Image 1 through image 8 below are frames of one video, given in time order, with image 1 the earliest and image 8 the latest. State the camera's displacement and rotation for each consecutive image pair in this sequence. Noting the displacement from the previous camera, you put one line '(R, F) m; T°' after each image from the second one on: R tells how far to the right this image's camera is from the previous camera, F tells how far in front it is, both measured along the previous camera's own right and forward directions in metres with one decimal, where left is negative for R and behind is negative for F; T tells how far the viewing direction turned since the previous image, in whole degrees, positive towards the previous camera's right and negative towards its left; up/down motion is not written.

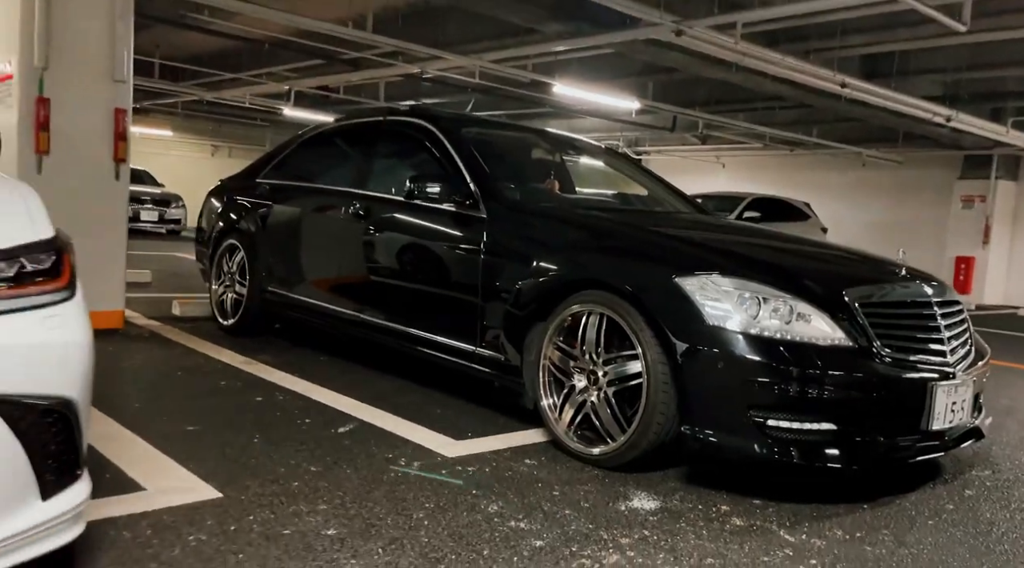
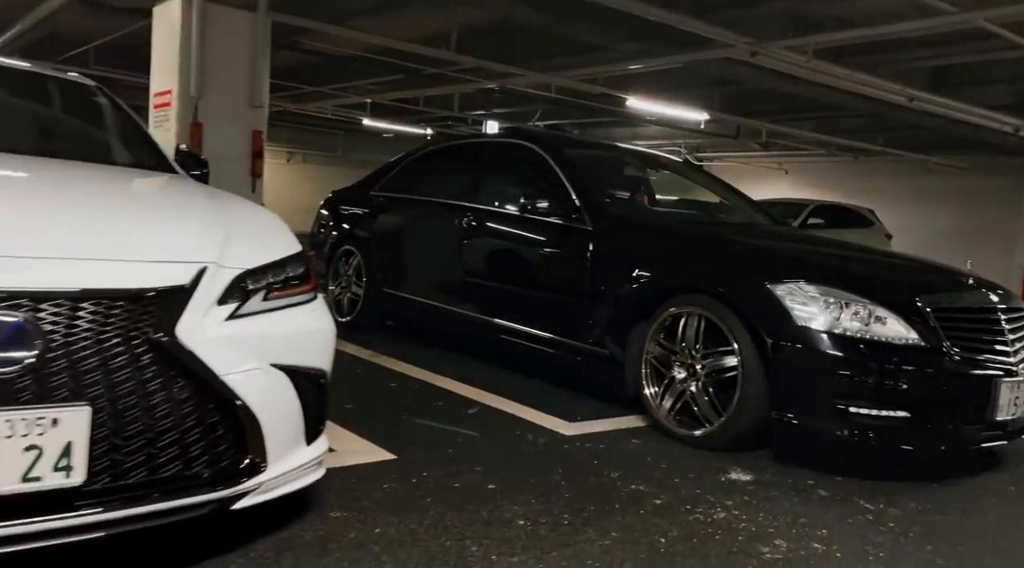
(-0.3, -0.6) m; -4°
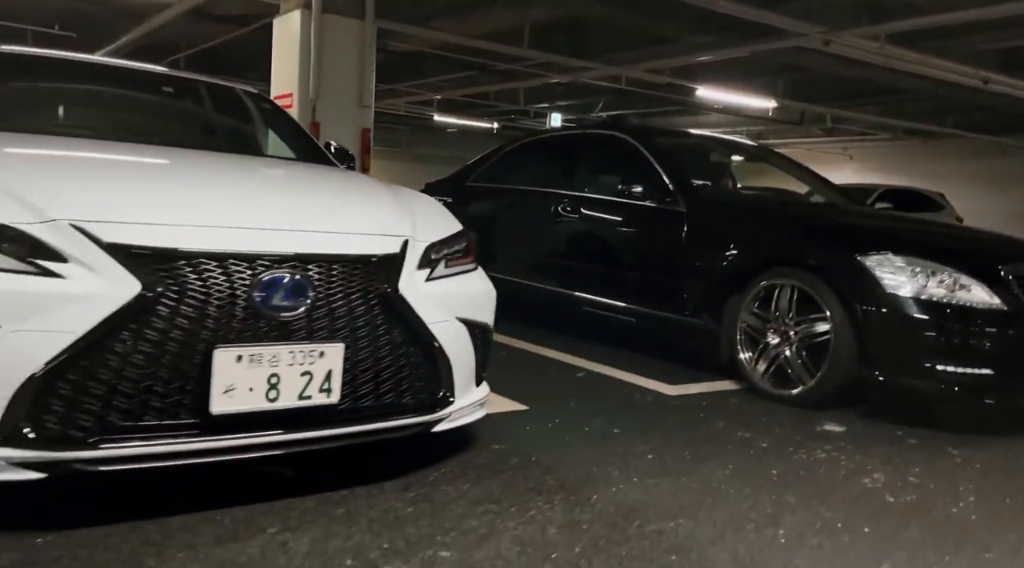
(-0.3, -0.5) m; -4°
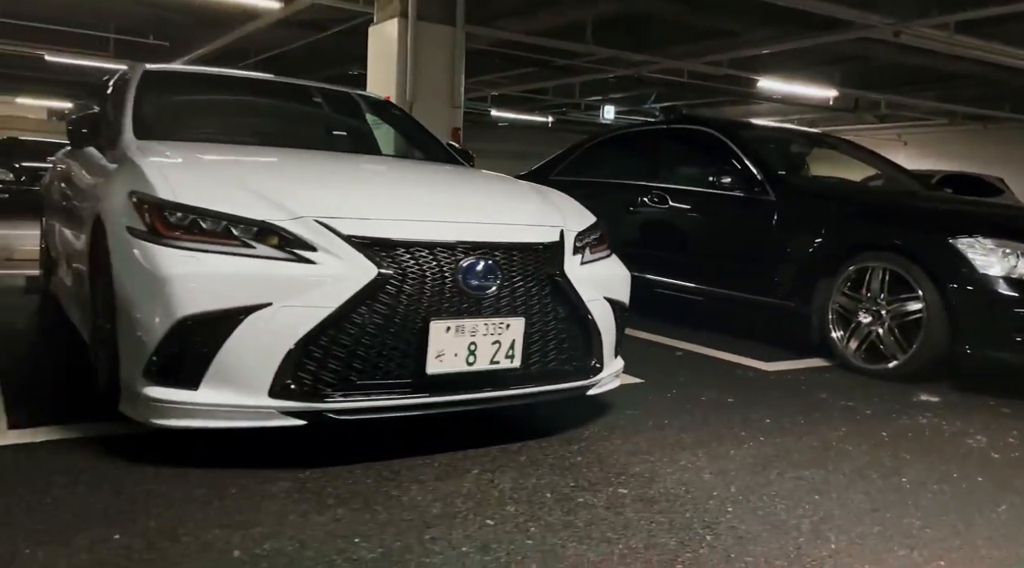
(-0.3, -0.4) m; -3°
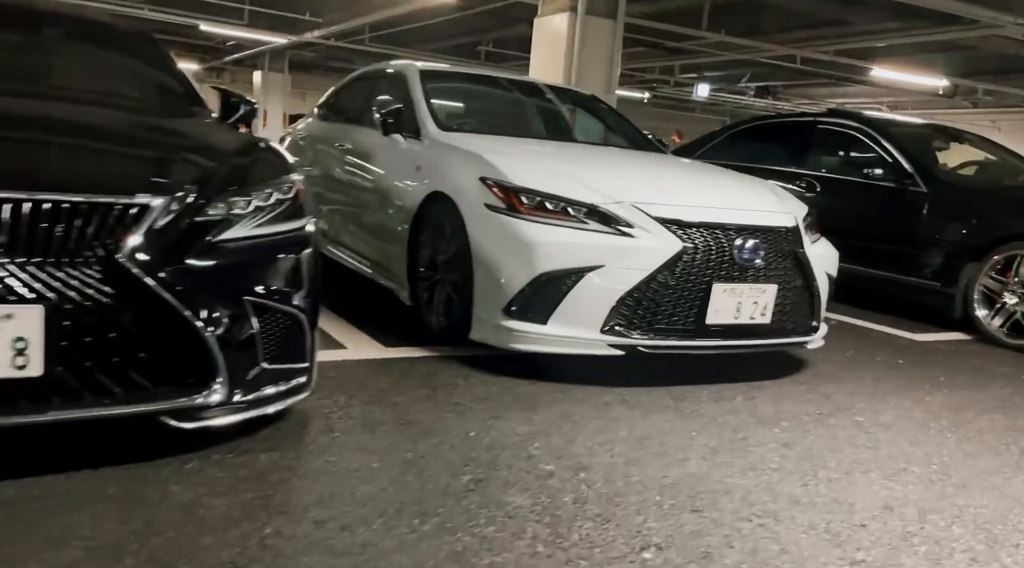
(-0.8, -0.8) m; -4°
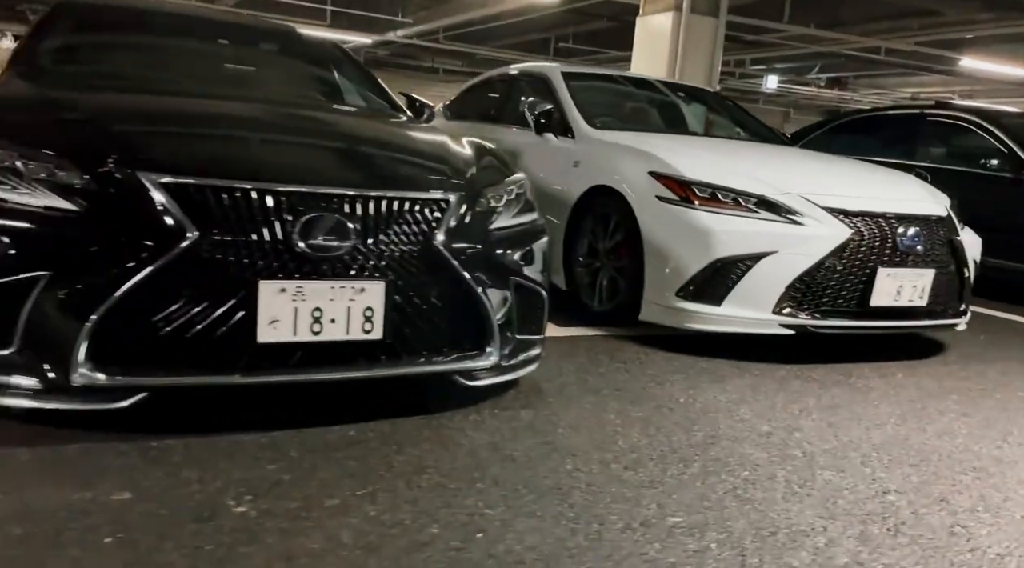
(-0.5, -0.3) m; -4°
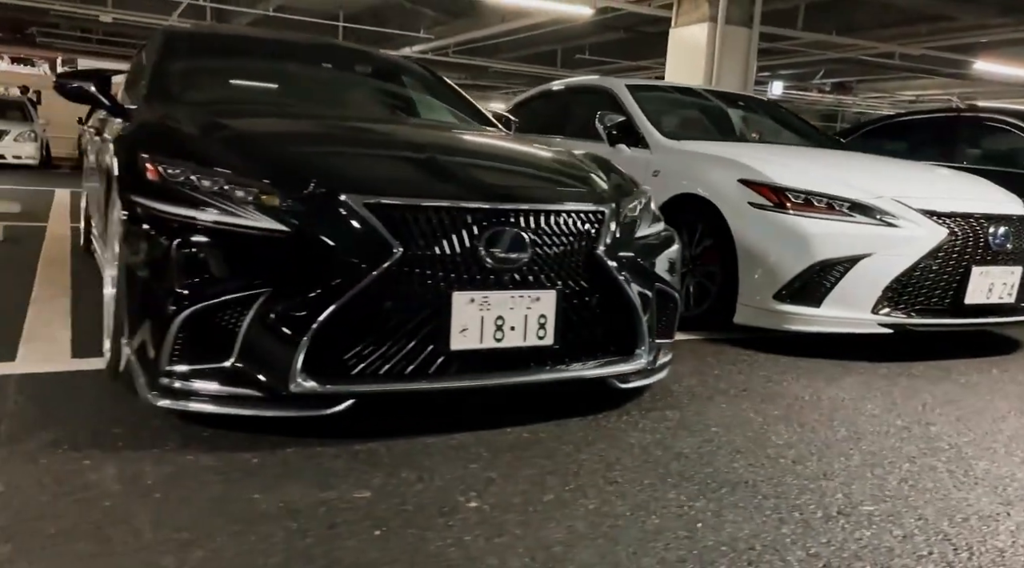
(-0.4, -0.1) m; 0°
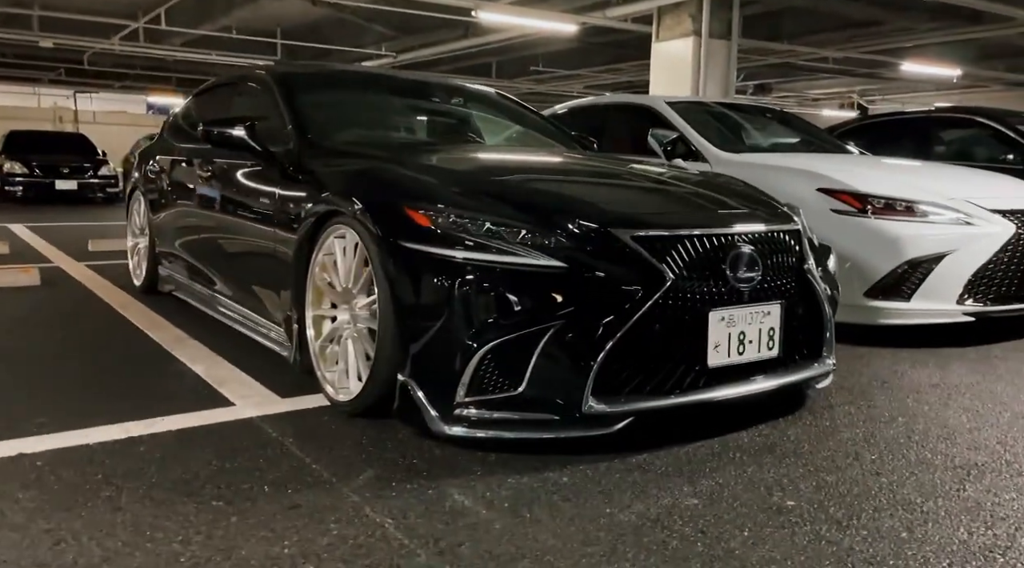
(-0.9, -0.1) m; +5°
